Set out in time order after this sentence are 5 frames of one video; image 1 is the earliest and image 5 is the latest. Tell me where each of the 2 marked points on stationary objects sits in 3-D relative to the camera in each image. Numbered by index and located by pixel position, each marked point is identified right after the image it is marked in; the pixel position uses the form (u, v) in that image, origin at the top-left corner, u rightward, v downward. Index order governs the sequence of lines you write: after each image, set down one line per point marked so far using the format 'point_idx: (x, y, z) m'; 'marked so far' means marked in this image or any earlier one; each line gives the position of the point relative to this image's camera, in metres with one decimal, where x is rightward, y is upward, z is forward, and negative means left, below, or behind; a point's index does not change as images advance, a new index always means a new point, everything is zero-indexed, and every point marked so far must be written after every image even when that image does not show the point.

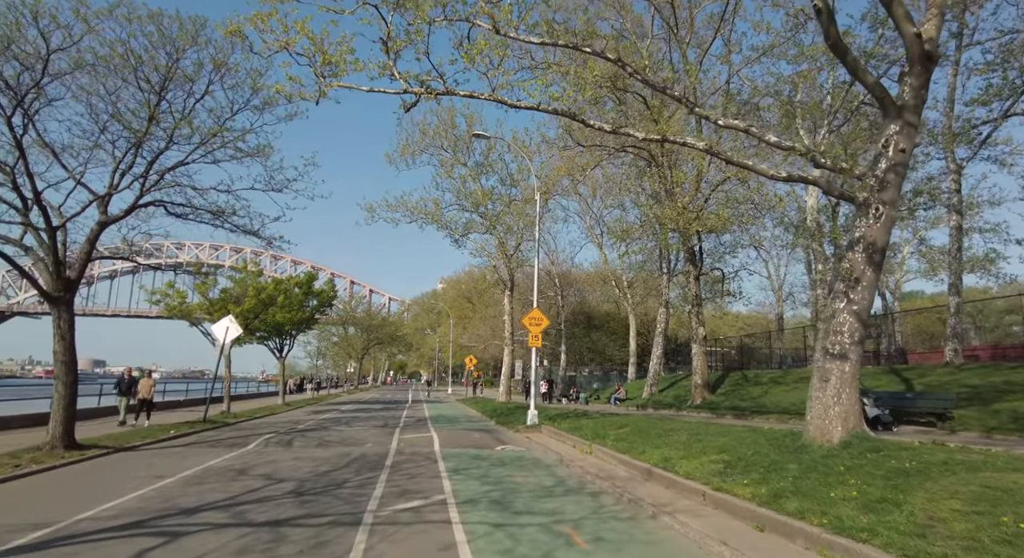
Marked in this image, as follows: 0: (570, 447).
0: (+1.2, -3.5, +12.7) m
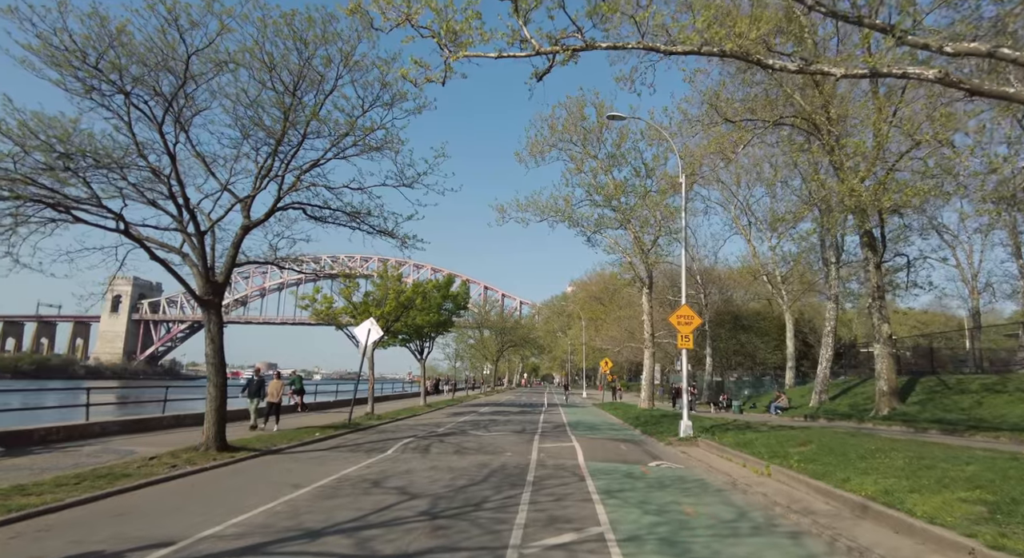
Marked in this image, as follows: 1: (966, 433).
0: (+4.0, -3.3, +10.8) m
1: (+9.2, -3.1, +12.6) m
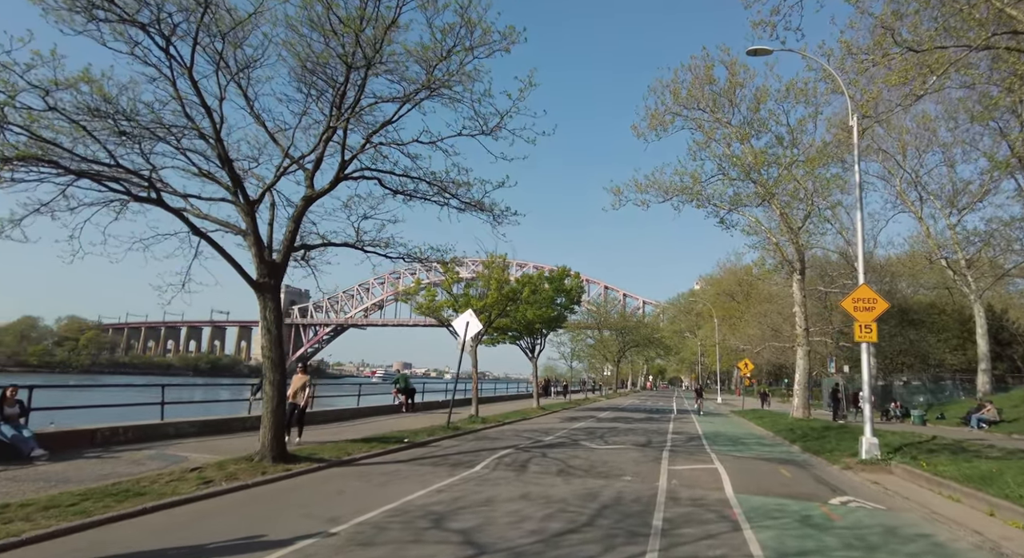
0: (+5.4, -2.7, +7.0) m
1: (+10.9, -2.4, +7.7) m
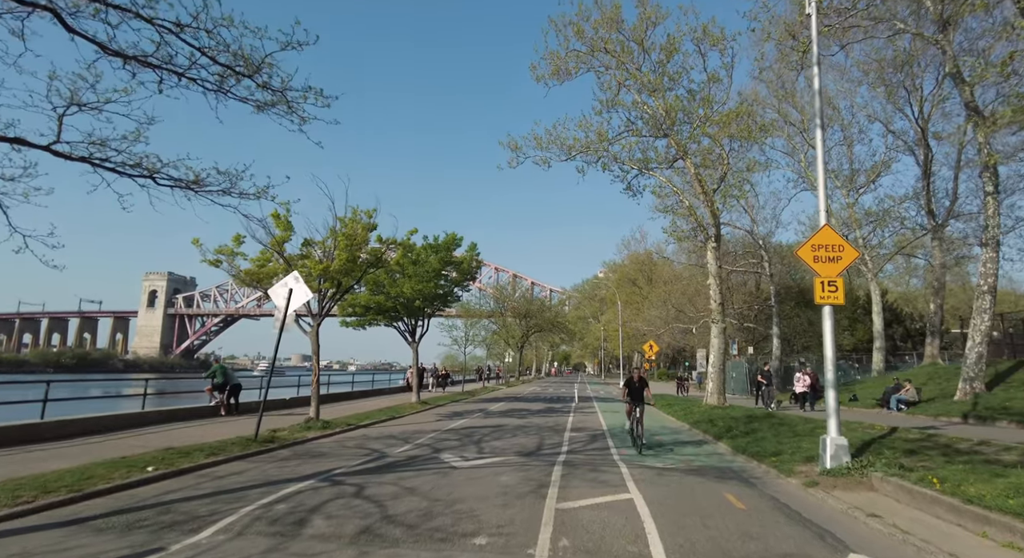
0: (+3.7, -1.9, +3.0) m
1: (+9.0, -1.6, +4.6) m
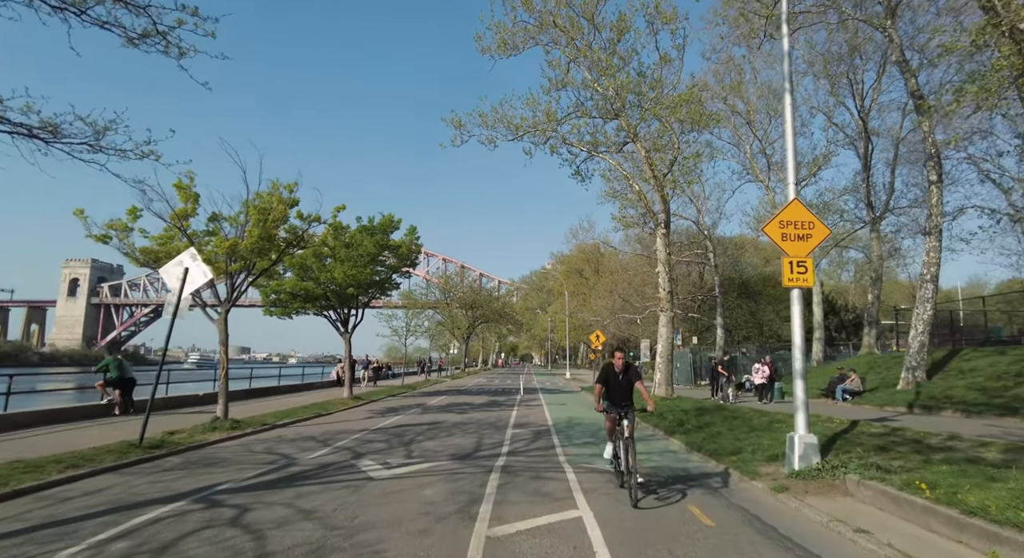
0: (+3.3, -1.7, +2.0) m
1: (+8.5, -1.4, +3.9) m
